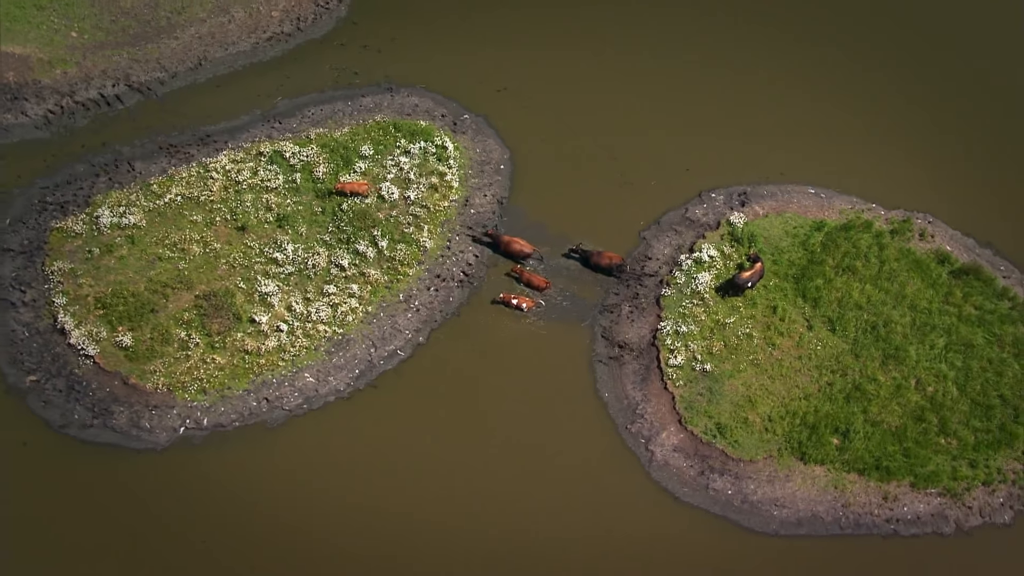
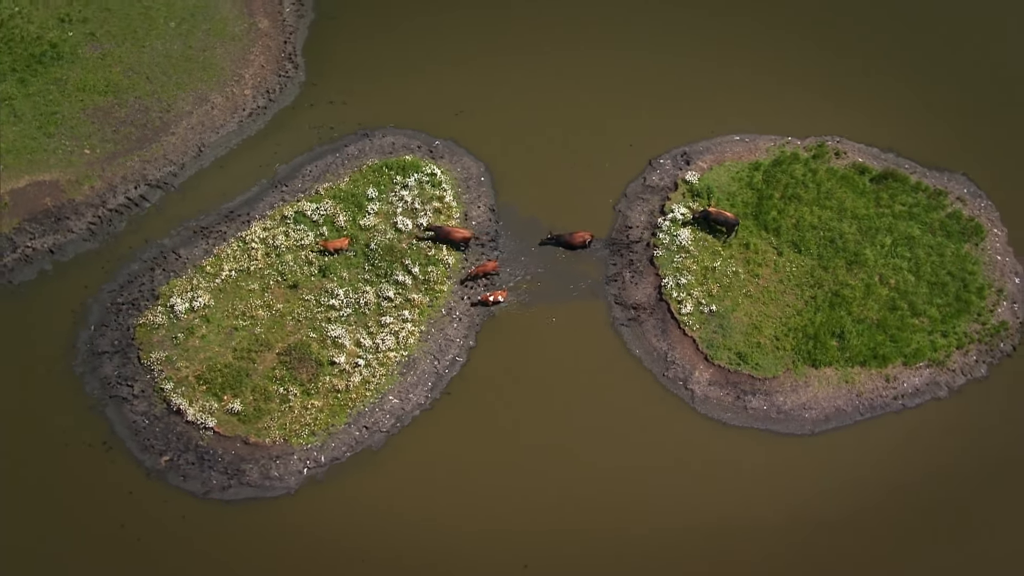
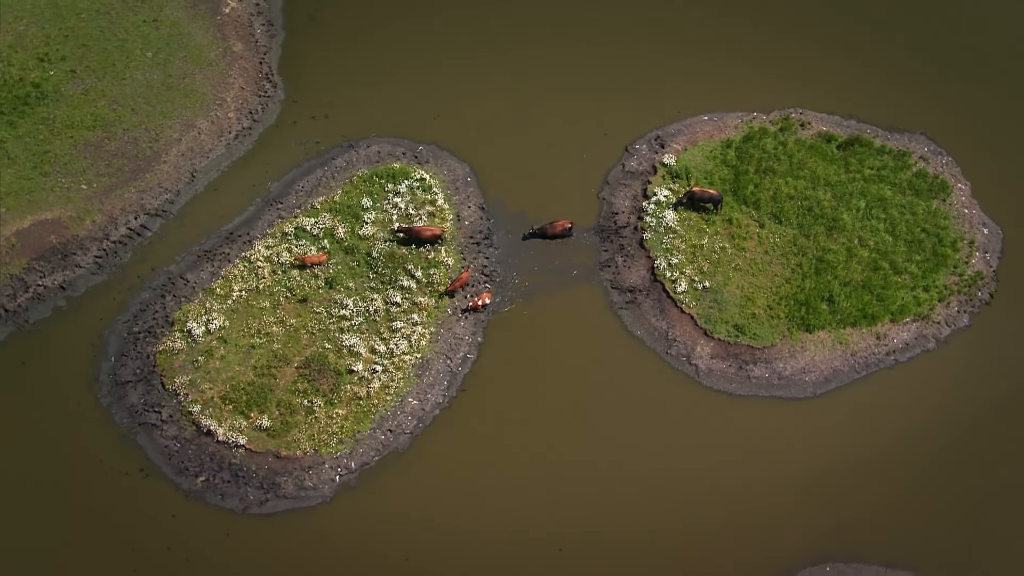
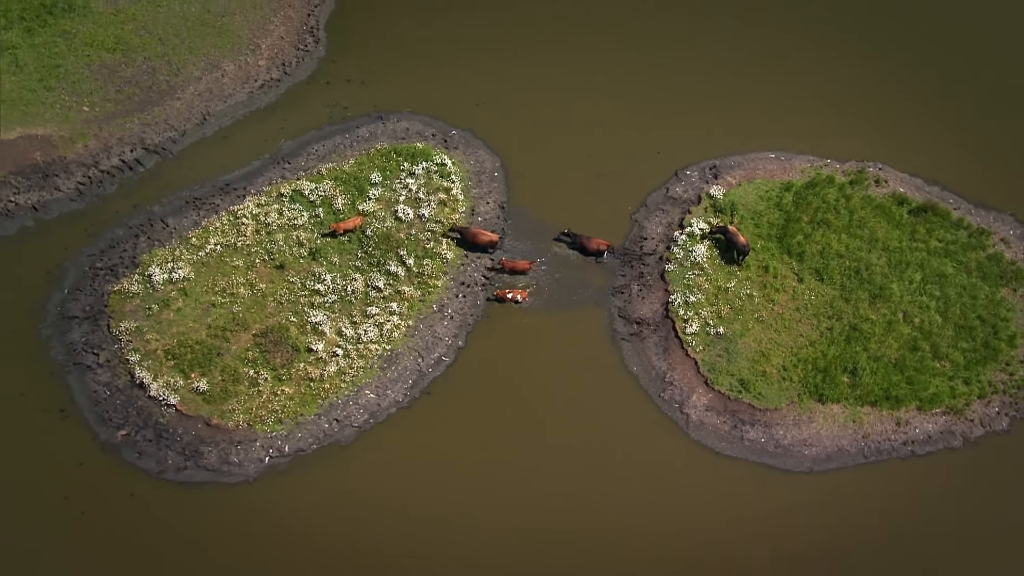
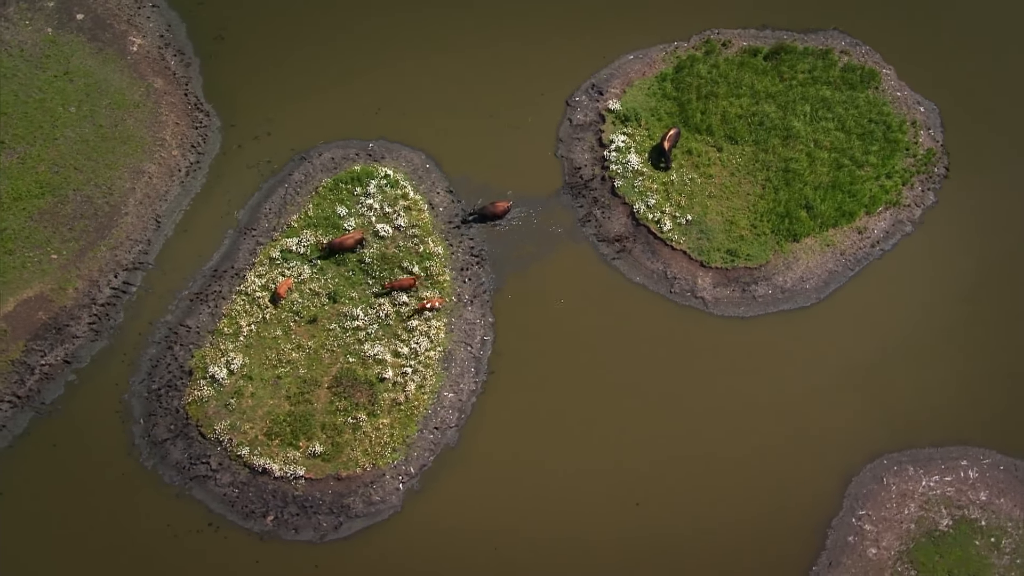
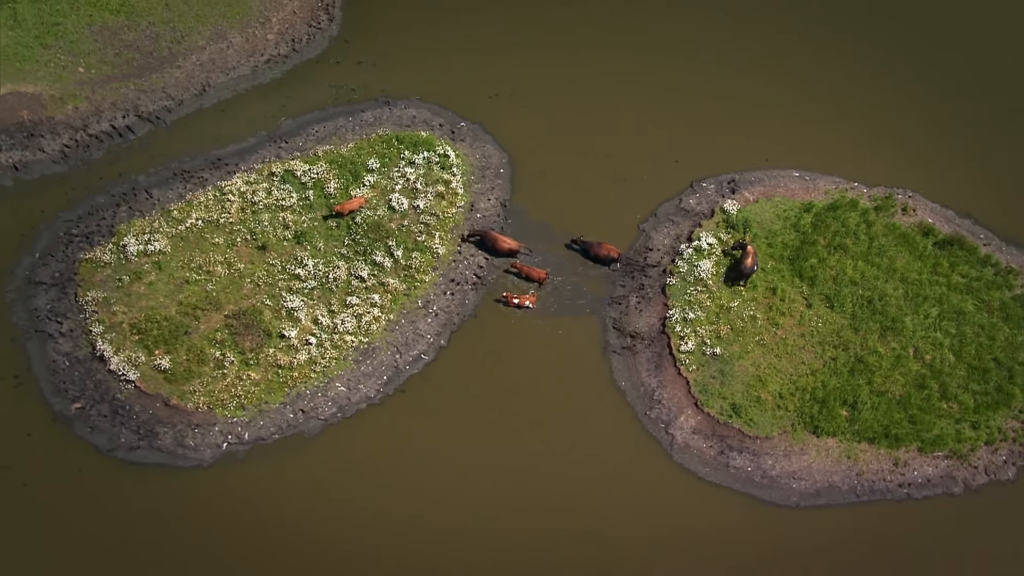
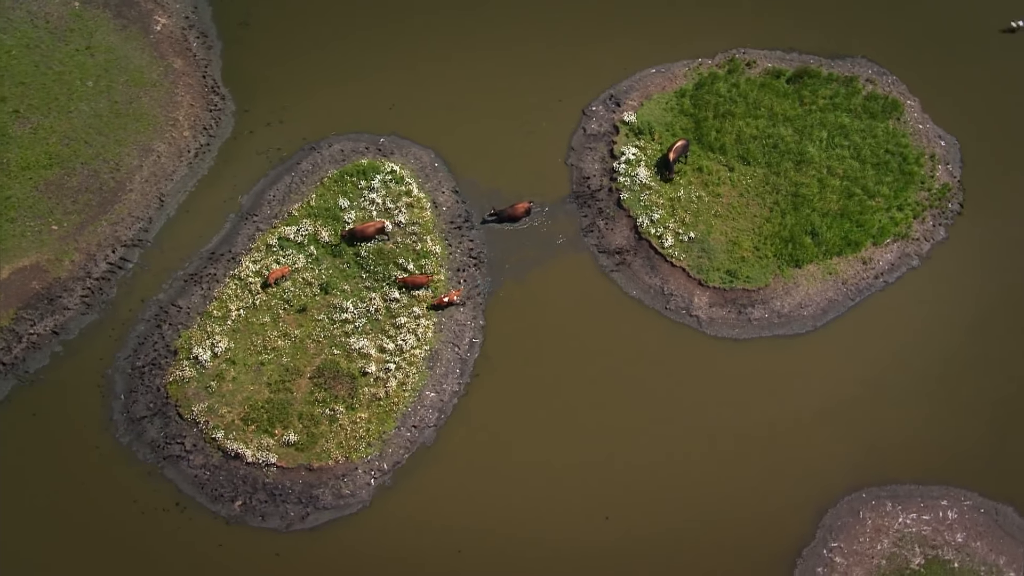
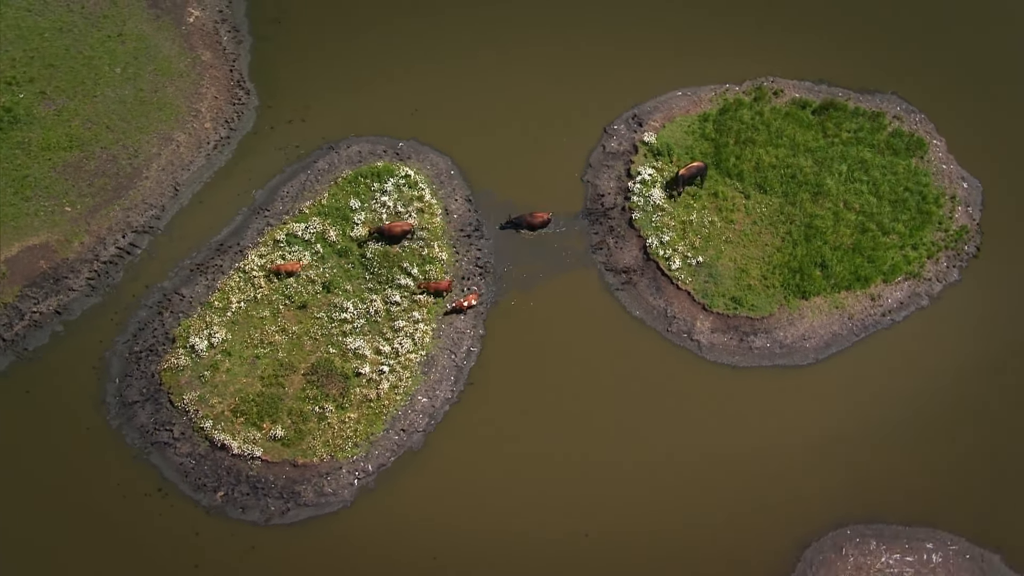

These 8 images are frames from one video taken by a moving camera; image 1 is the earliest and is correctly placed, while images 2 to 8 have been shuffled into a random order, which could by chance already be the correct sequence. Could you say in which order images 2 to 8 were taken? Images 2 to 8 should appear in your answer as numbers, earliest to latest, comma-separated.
6, 4, 2, 3, 8, 7, 5
